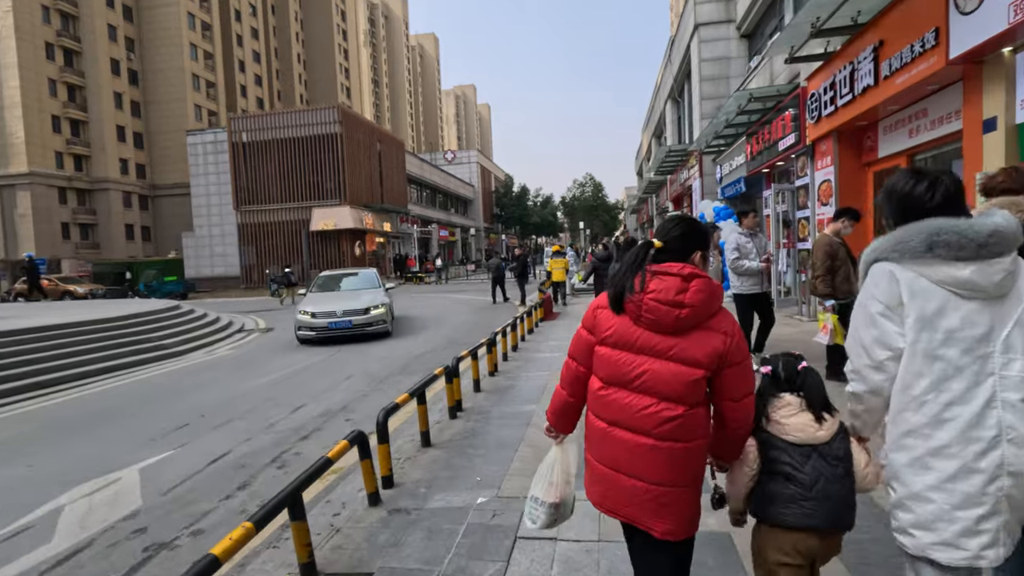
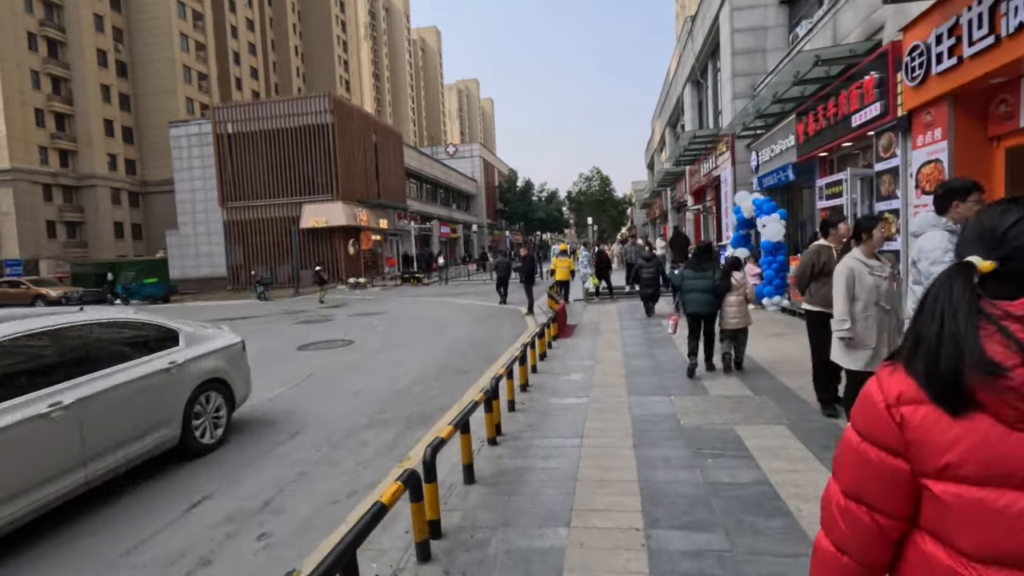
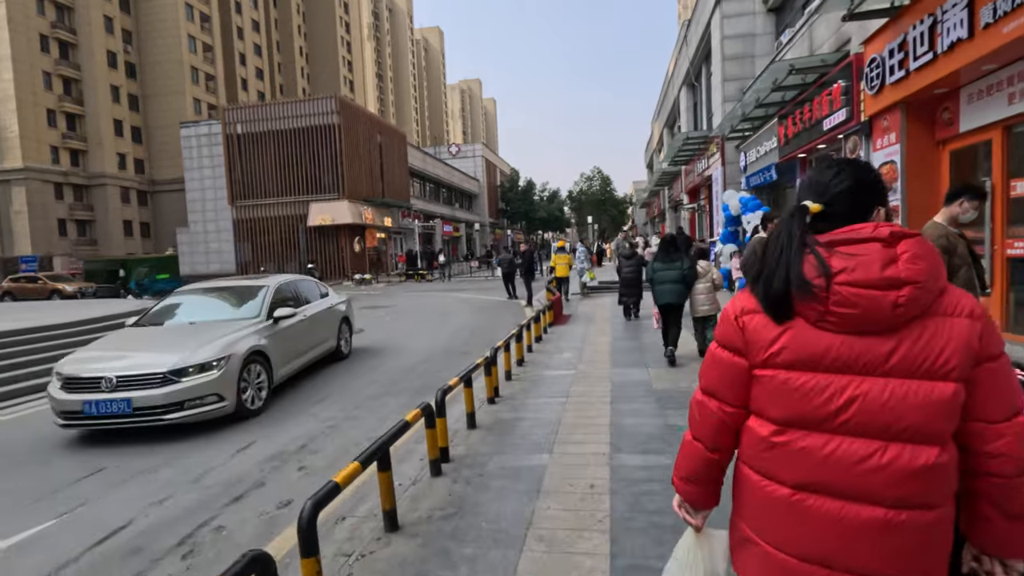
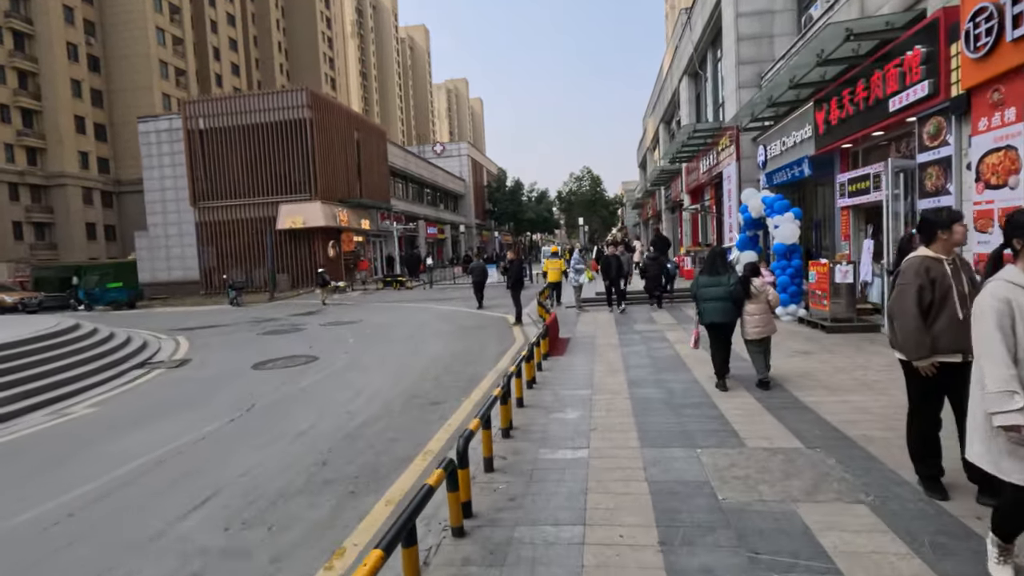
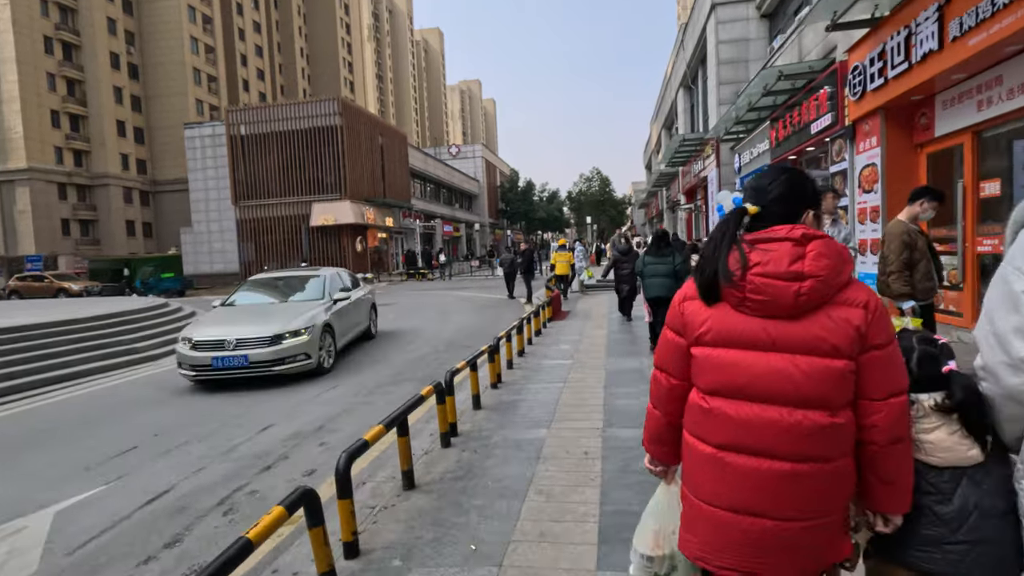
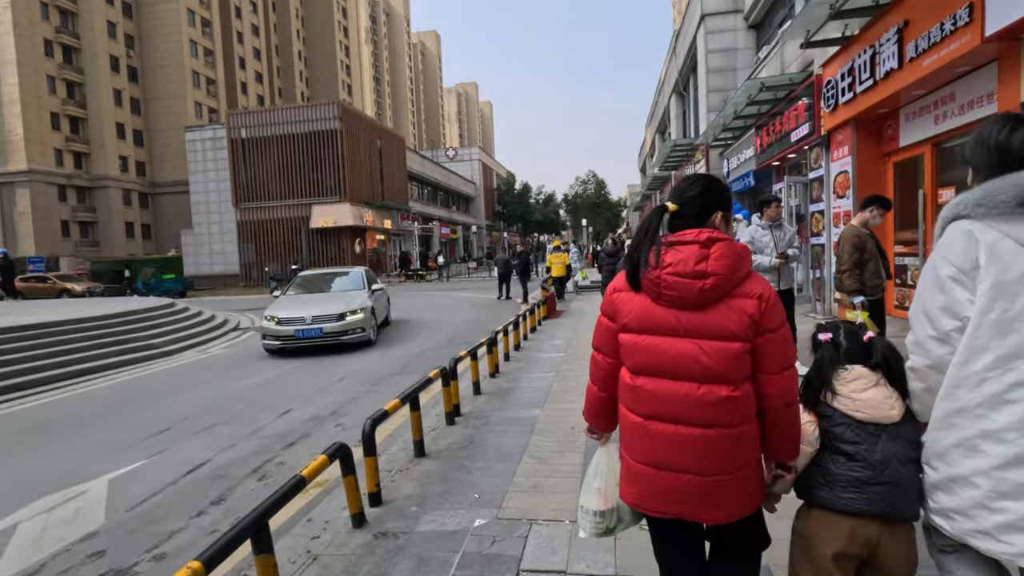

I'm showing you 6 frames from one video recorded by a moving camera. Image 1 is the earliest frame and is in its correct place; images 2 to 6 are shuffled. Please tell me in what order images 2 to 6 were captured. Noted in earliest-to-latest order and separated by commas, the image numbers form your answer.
6, 5, 3, 2, 4
